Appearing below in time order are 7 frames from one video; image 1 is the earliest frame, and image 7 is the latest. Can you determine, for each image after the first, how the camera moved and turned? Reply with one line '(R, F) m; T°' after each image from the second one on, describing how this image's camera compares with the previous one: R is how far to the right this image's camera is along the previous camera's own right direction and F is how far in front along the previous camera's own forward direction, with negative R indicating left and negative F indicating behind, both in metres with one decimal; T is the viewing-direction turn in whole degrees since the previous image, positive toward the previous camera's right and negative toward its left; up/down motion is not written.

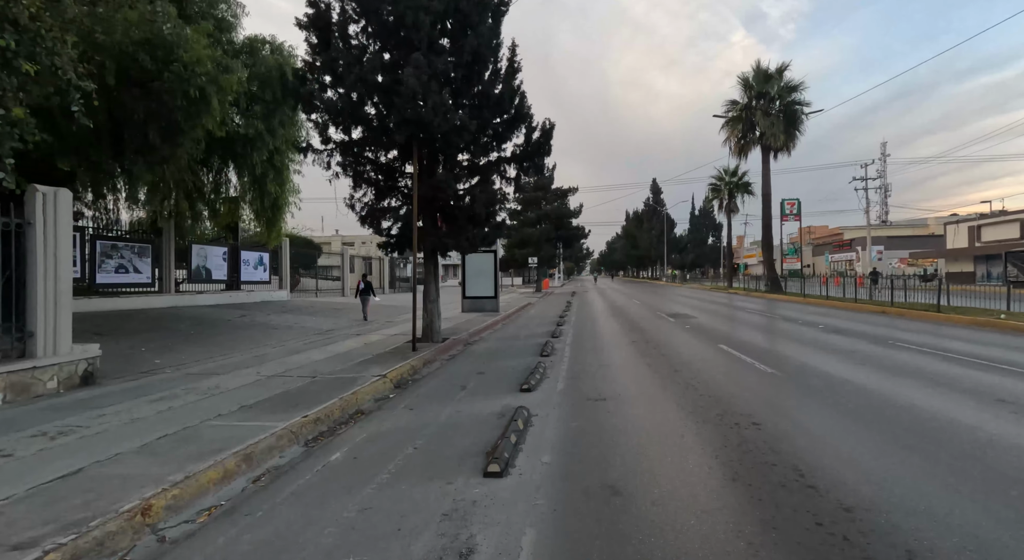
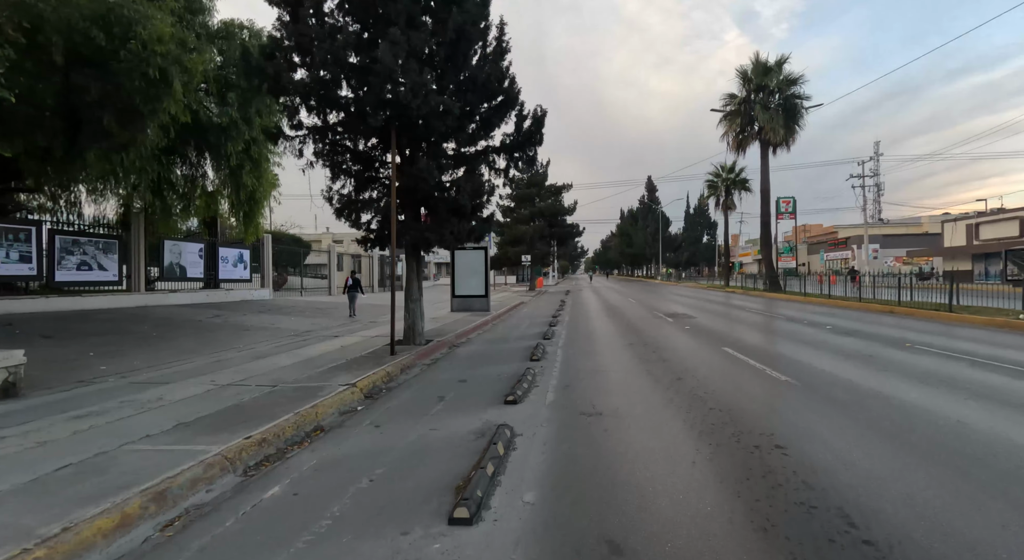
(+0.1, +0.9) m; +1°
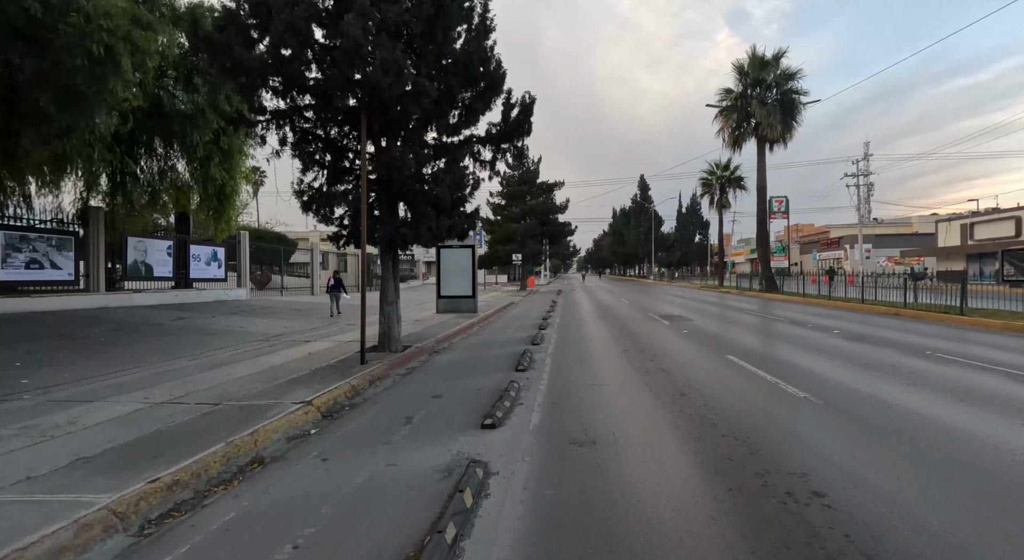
(+0.1, +1.0) m; +1°
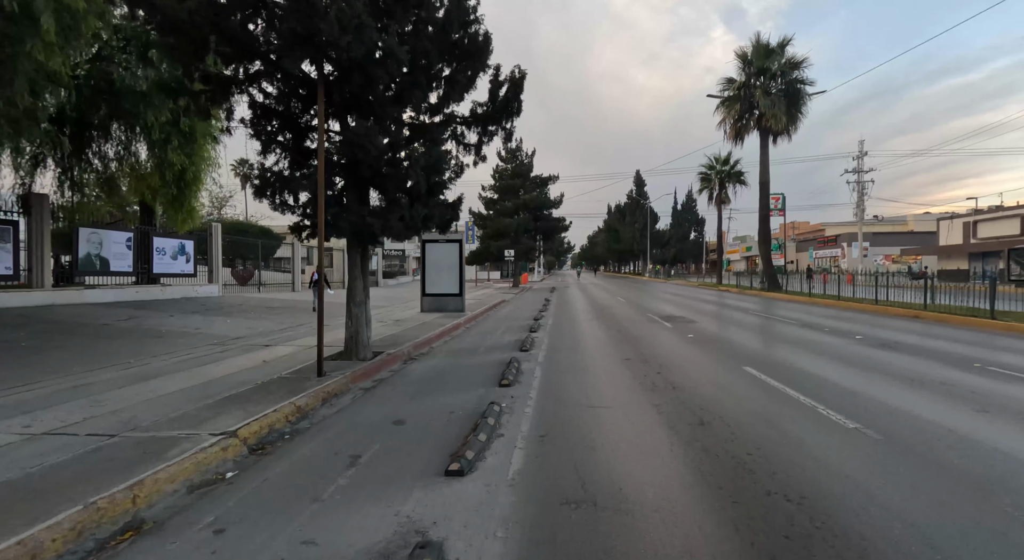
(+0.2, +1.4) m; +1°
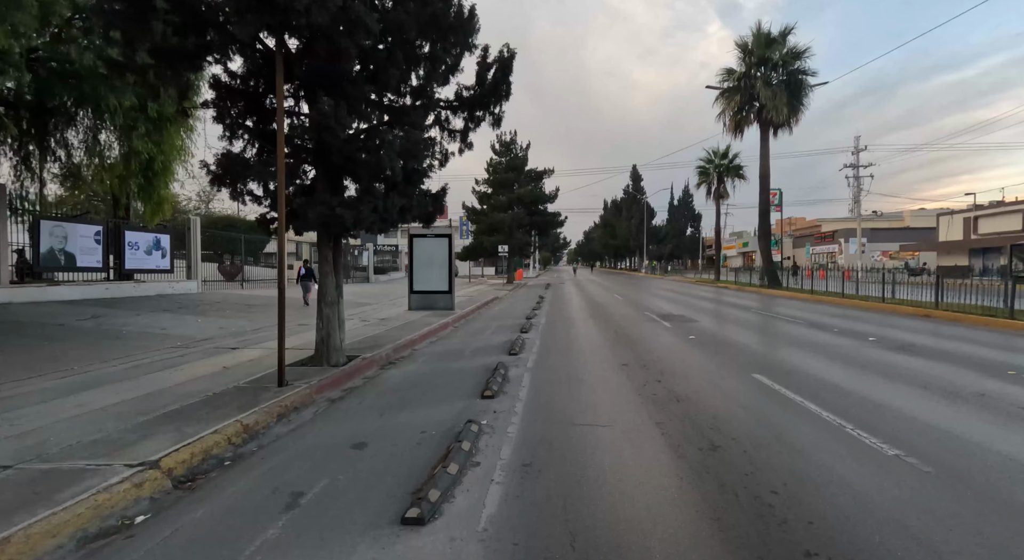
(+0.2, +0.9) m; 0°
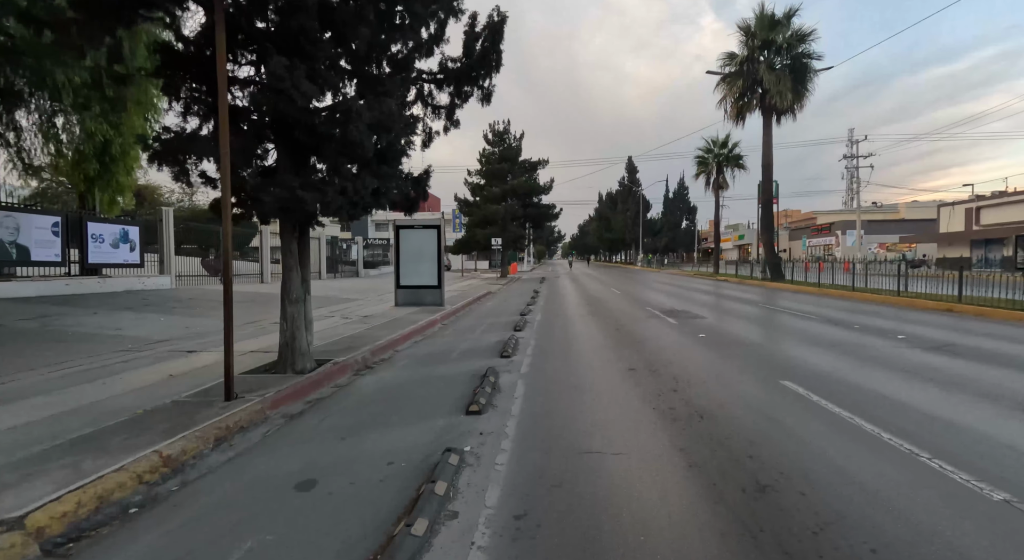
(0.0, +1.1) m; +1°
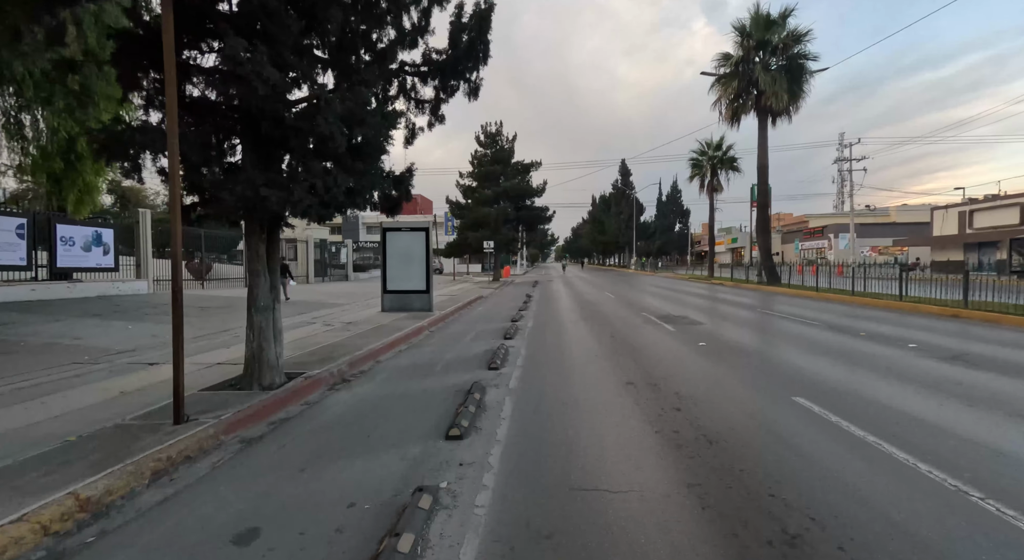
(+0.1, +0.6) m; +1°
